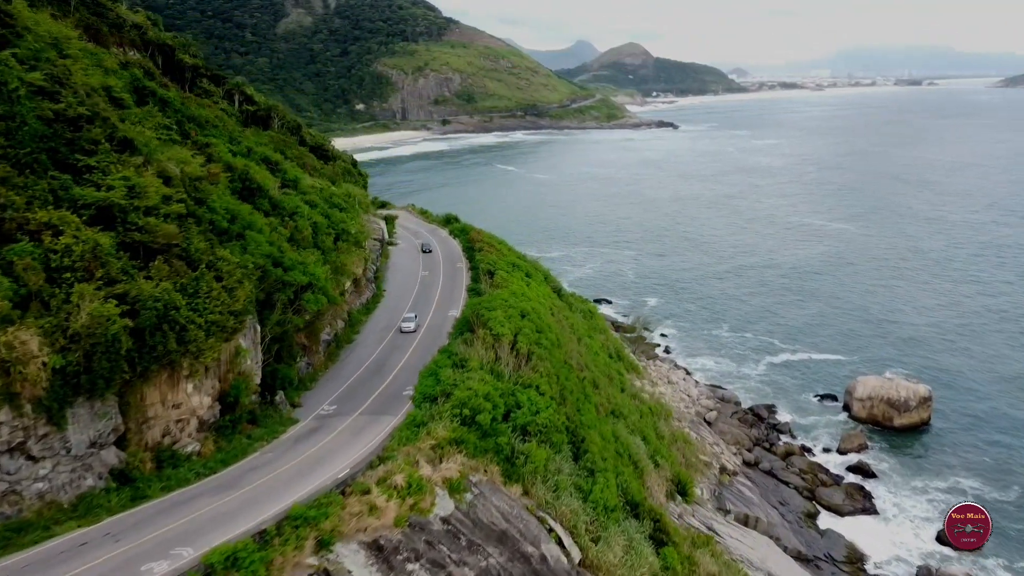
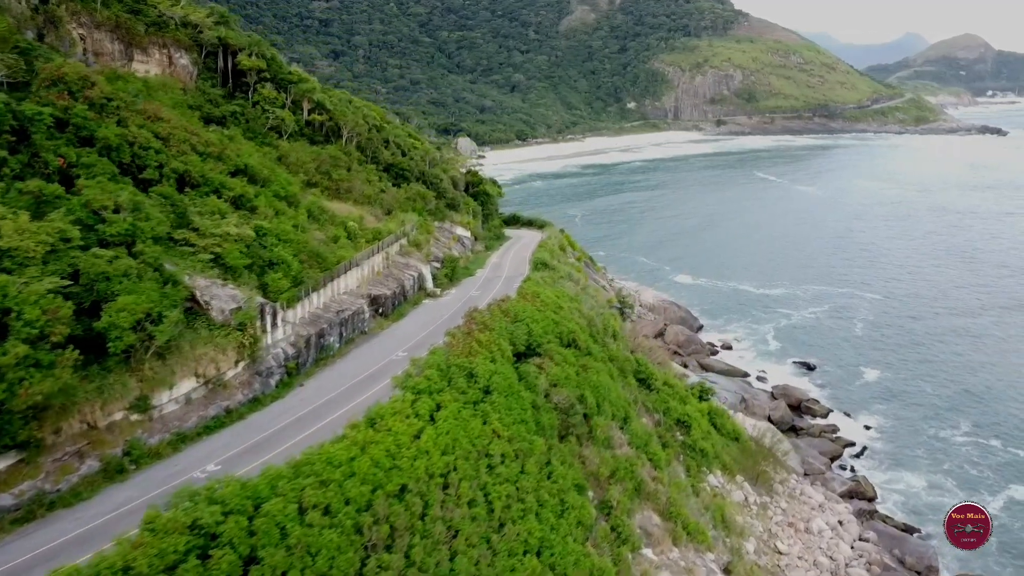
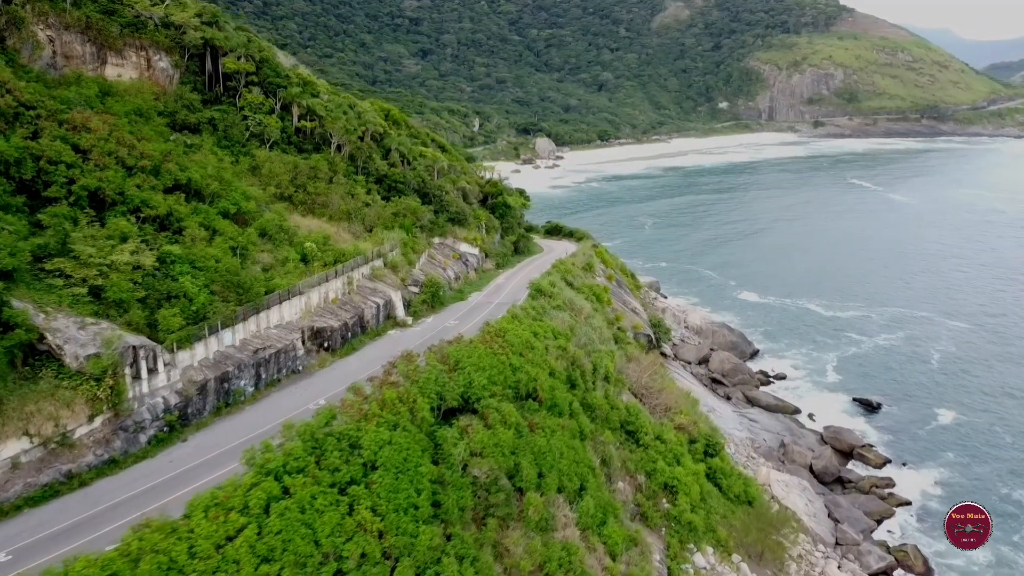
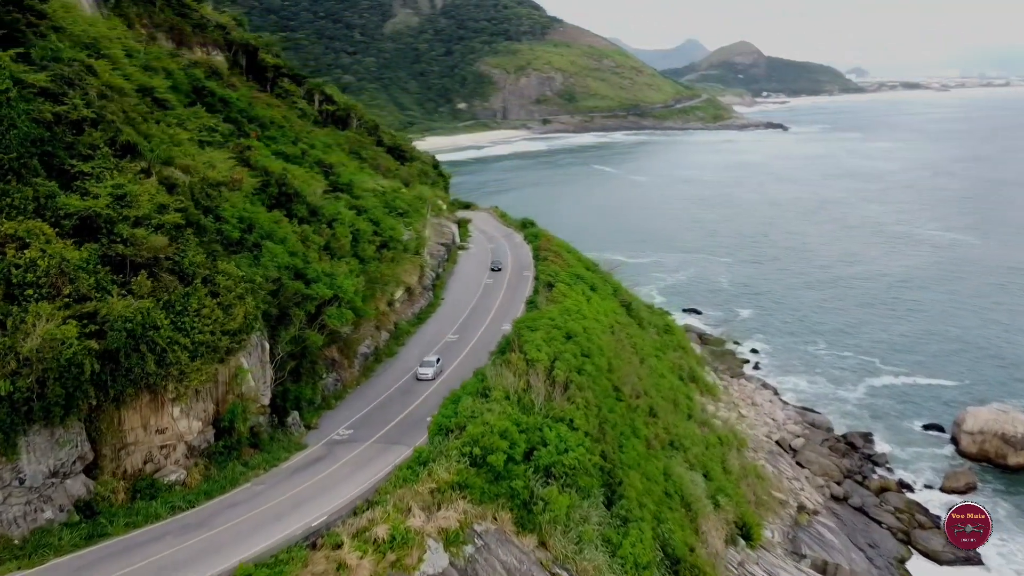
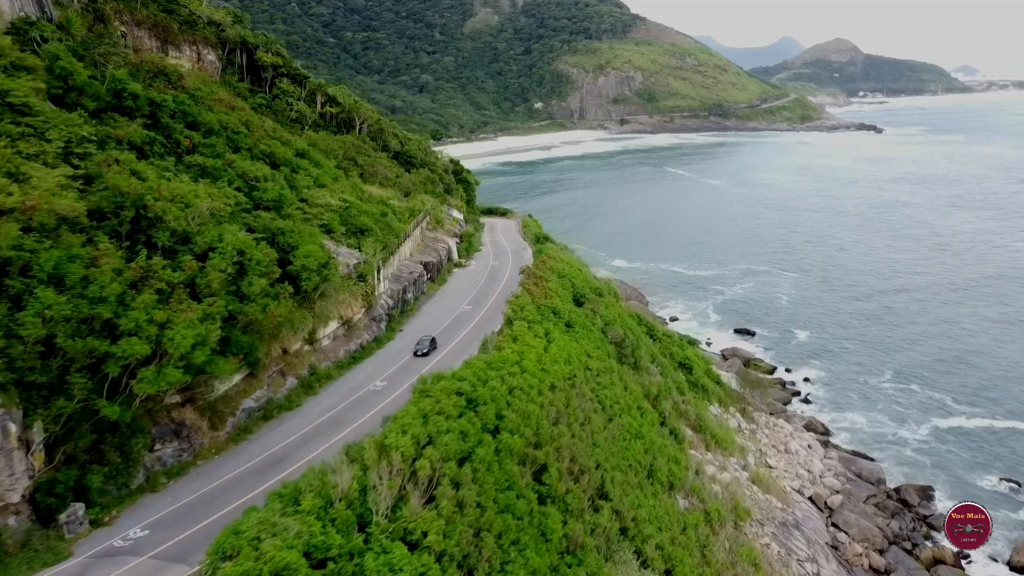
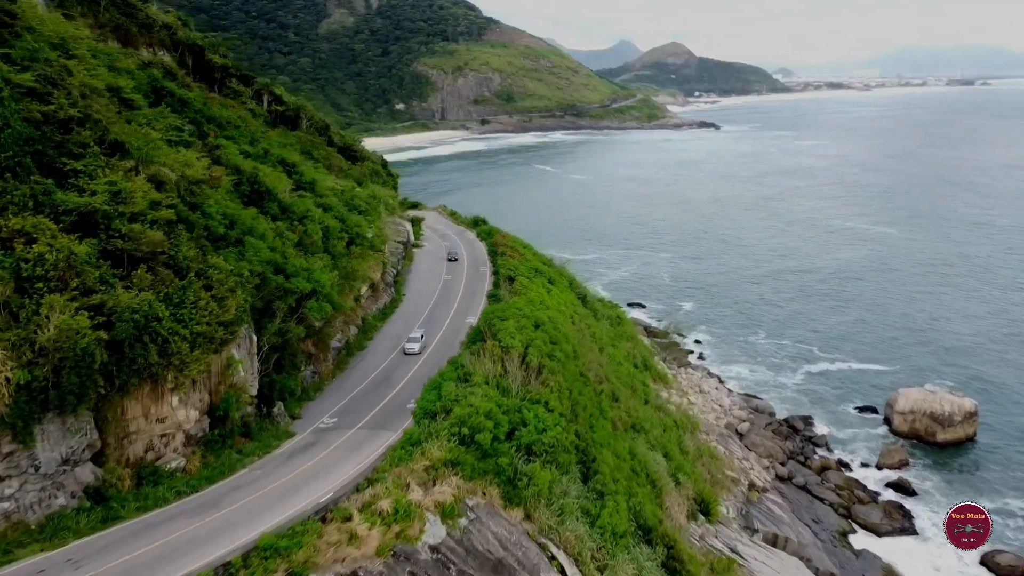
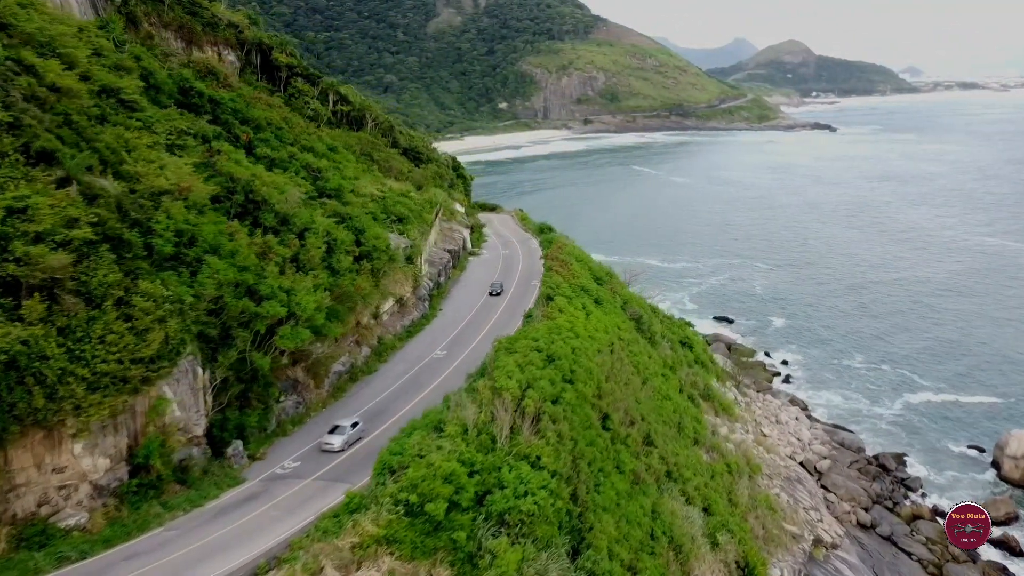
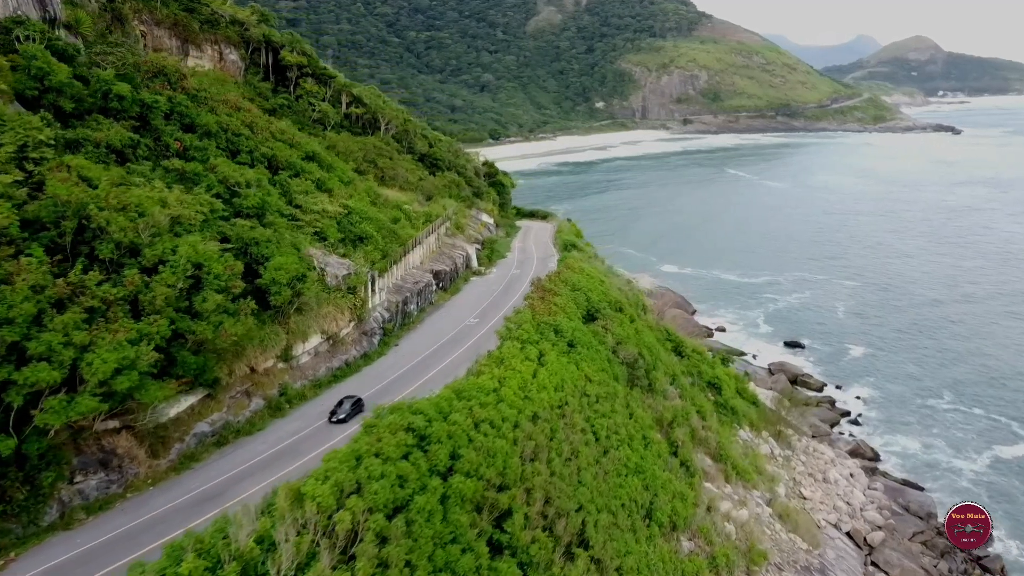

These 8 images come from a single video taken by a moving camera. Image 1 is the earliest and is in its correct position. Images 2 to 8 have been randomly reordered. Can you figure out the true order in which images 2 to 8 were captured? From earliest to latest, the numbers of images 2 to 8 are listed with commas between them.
6, 4, 7, 5, 8, 2, 3
